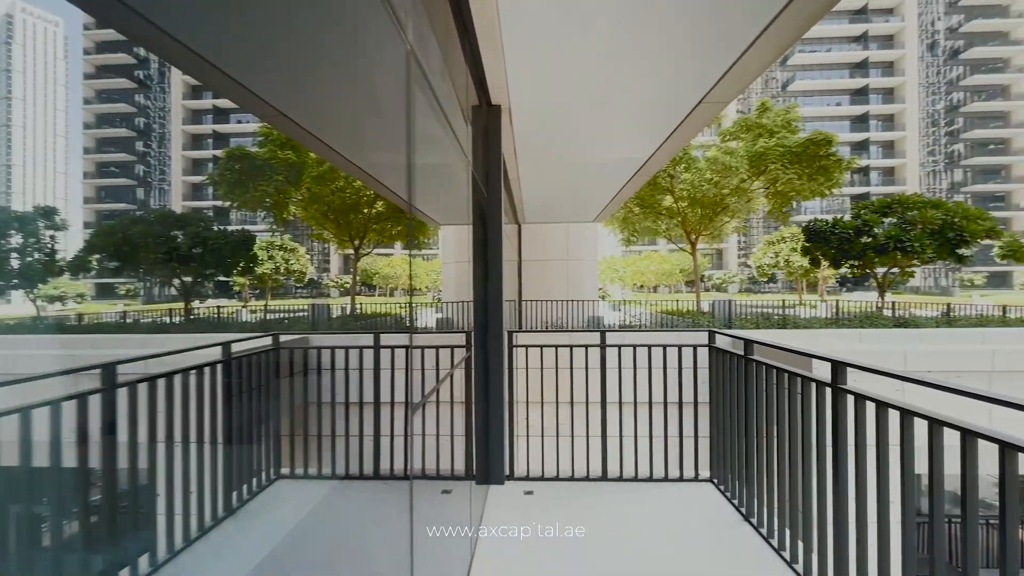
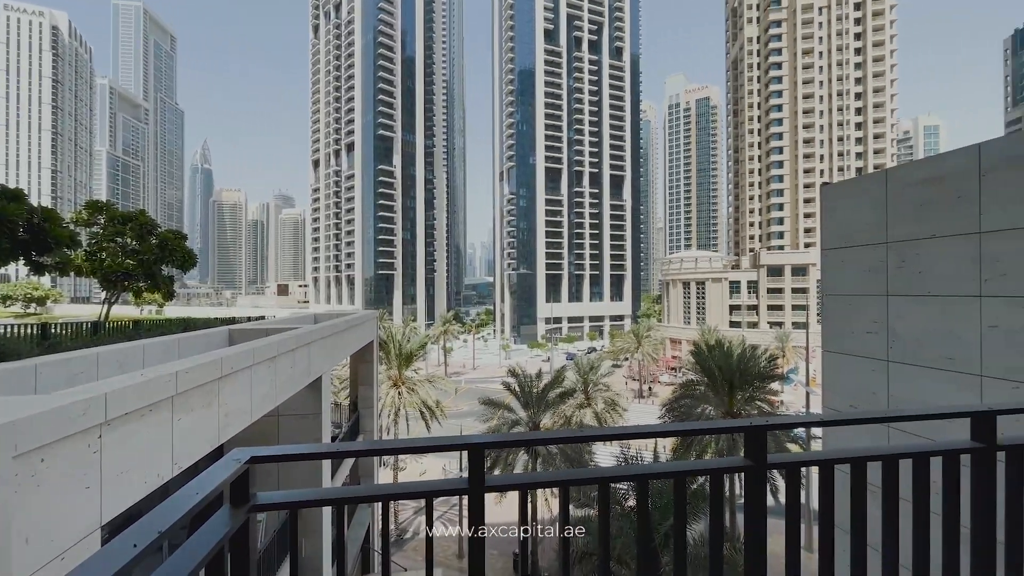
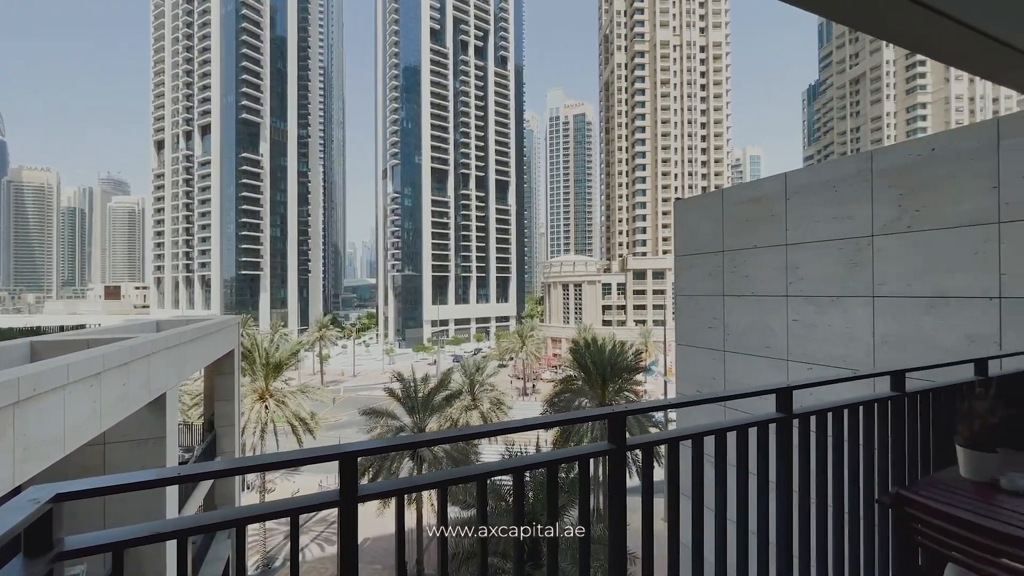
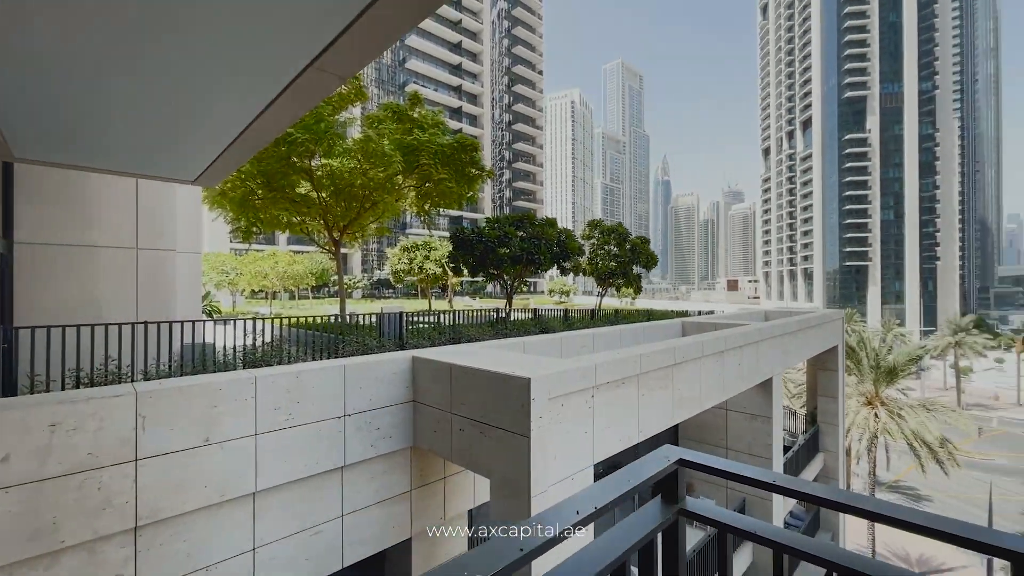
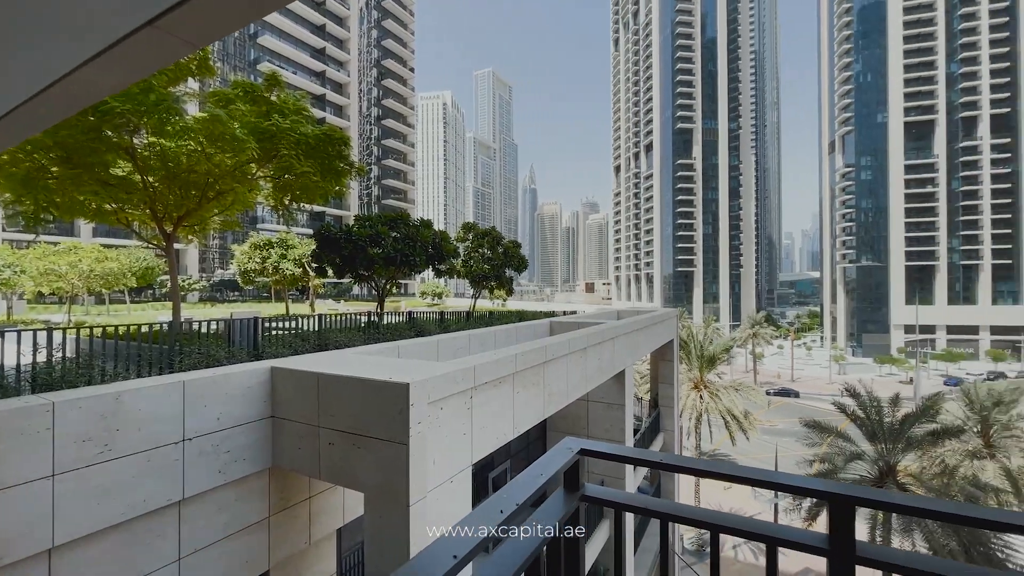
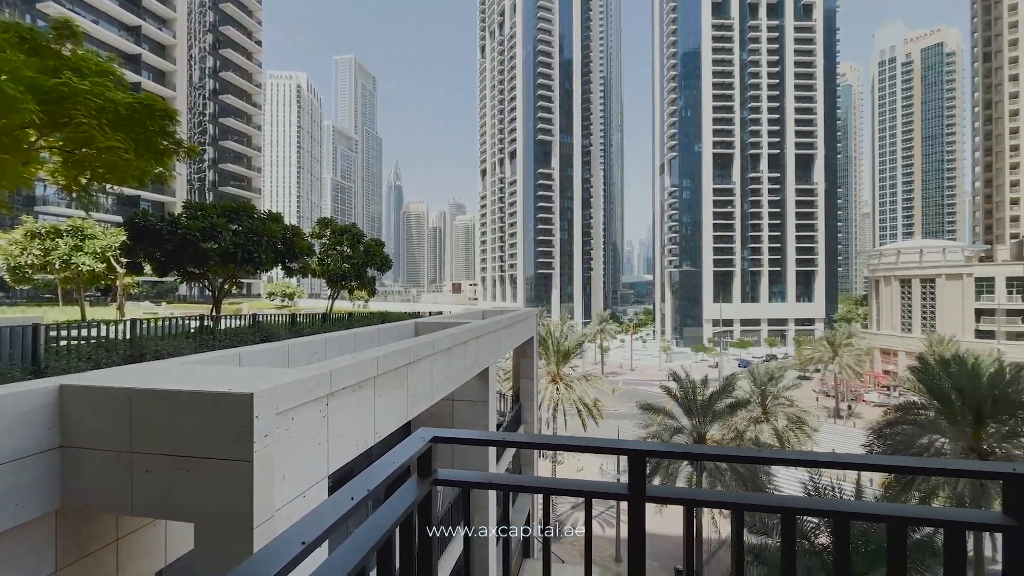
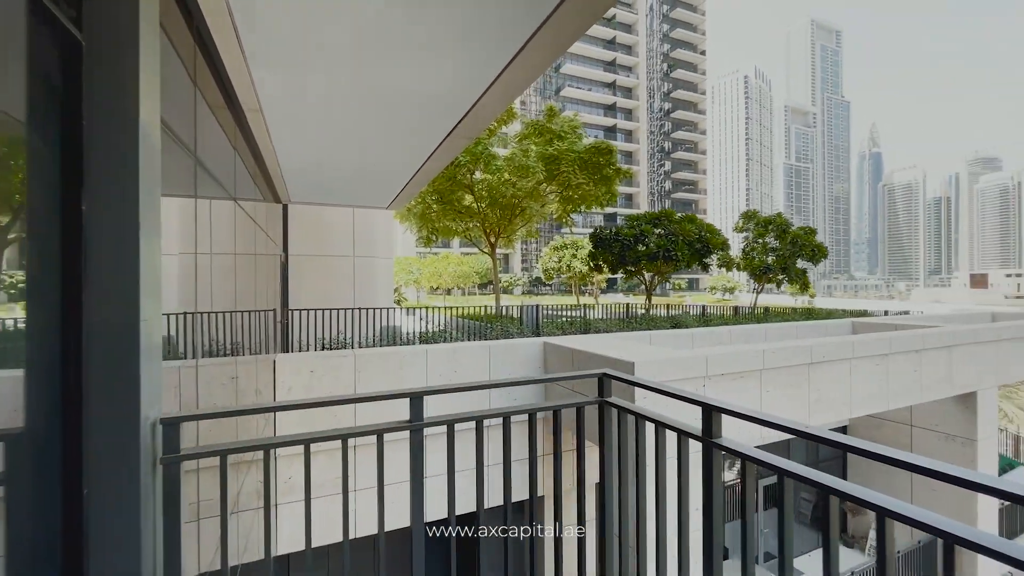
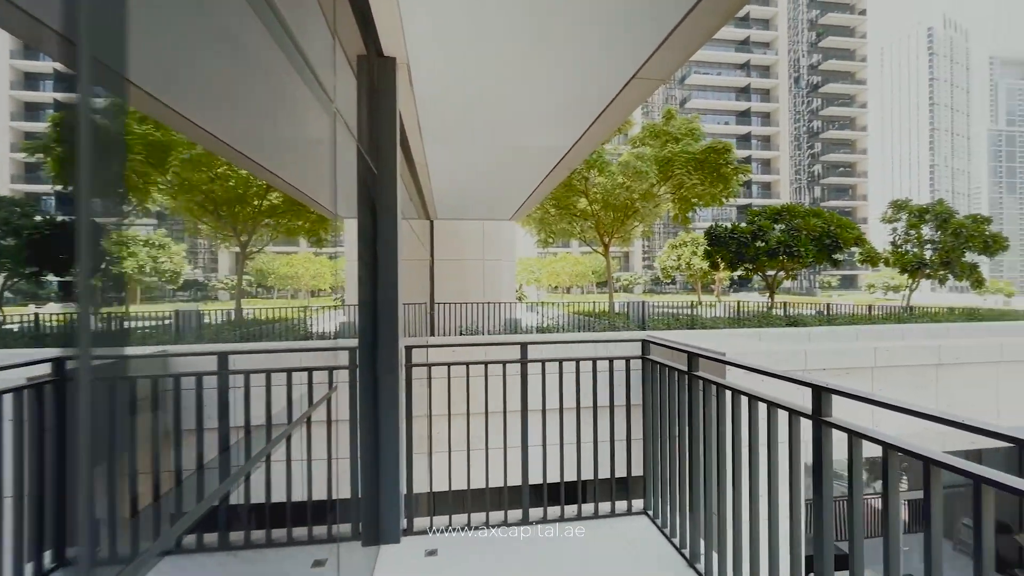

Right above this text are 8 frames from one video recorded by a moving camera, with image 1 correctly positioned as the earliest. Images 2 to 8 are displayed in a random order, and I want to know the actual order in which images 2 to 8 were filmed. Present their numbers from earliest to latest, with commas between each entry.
8, 7, 4, 5, 6, 2, 3
